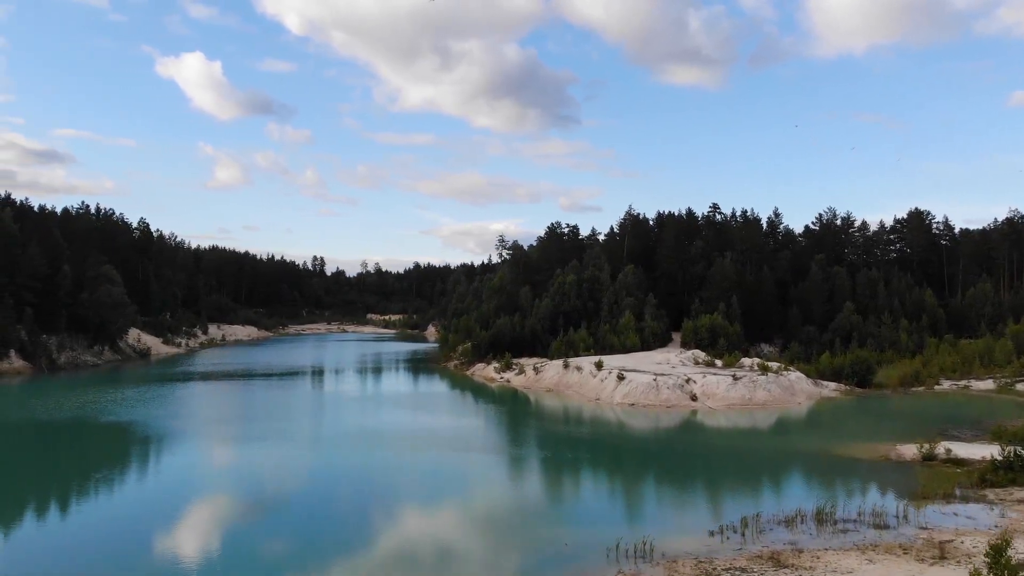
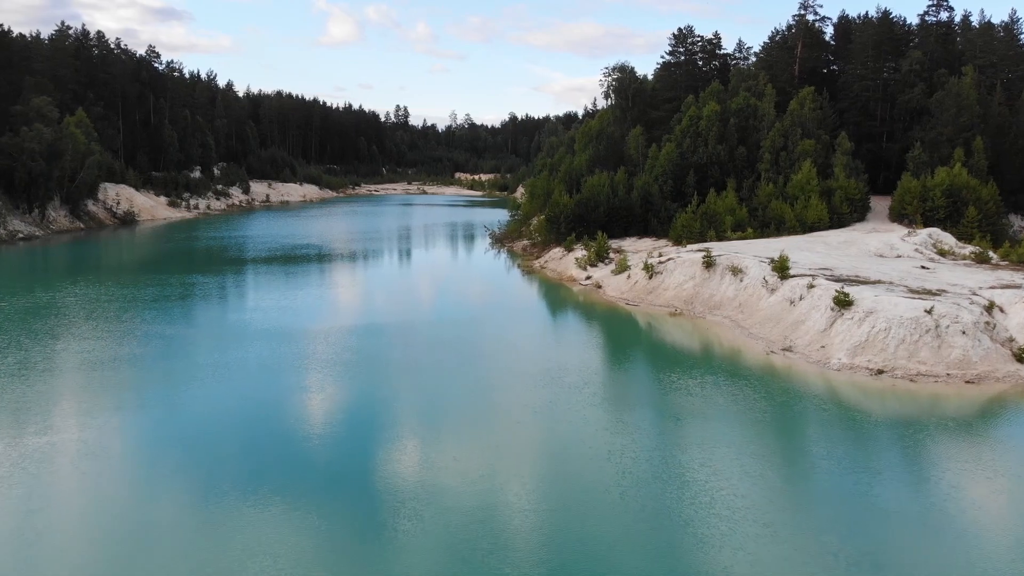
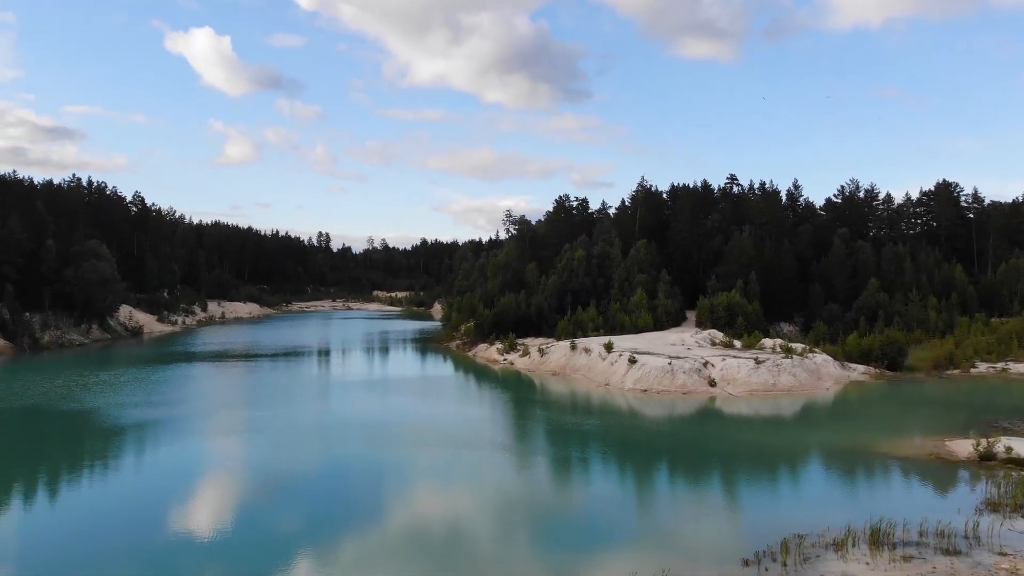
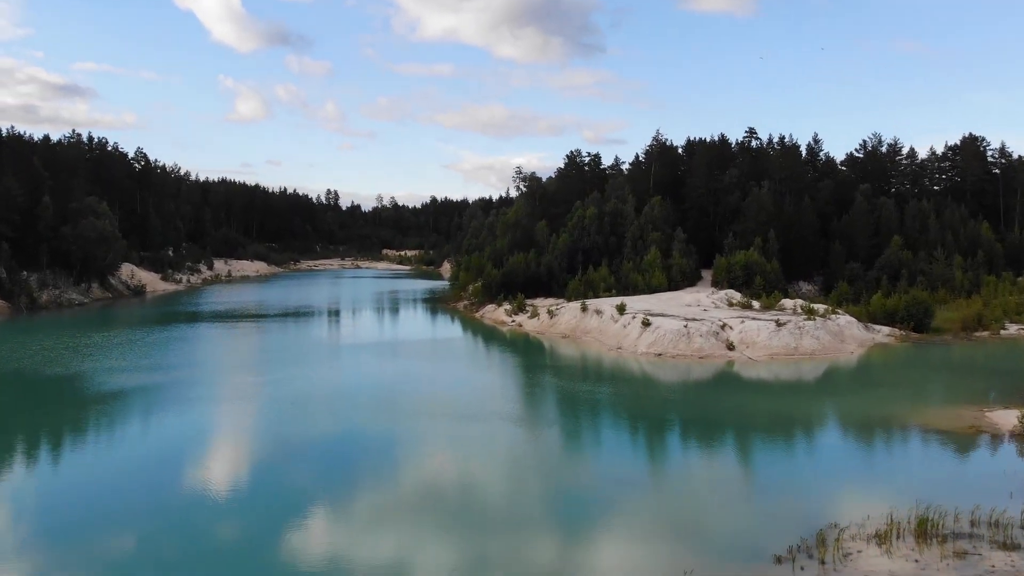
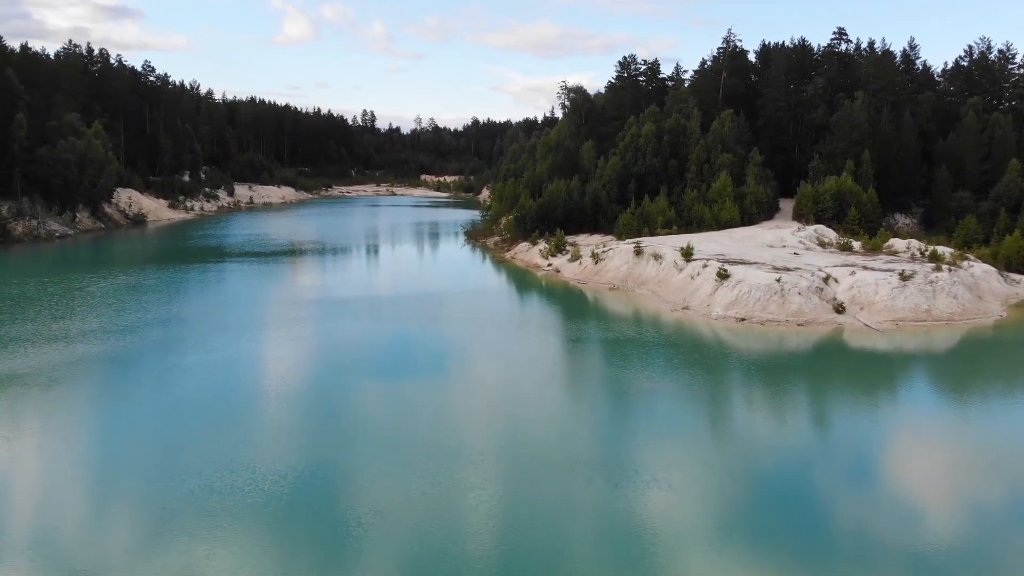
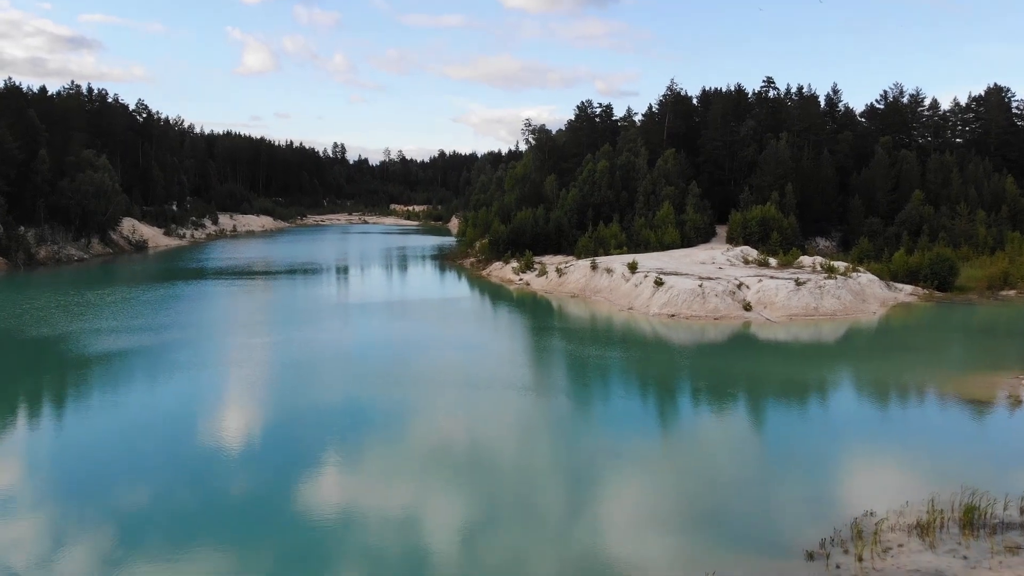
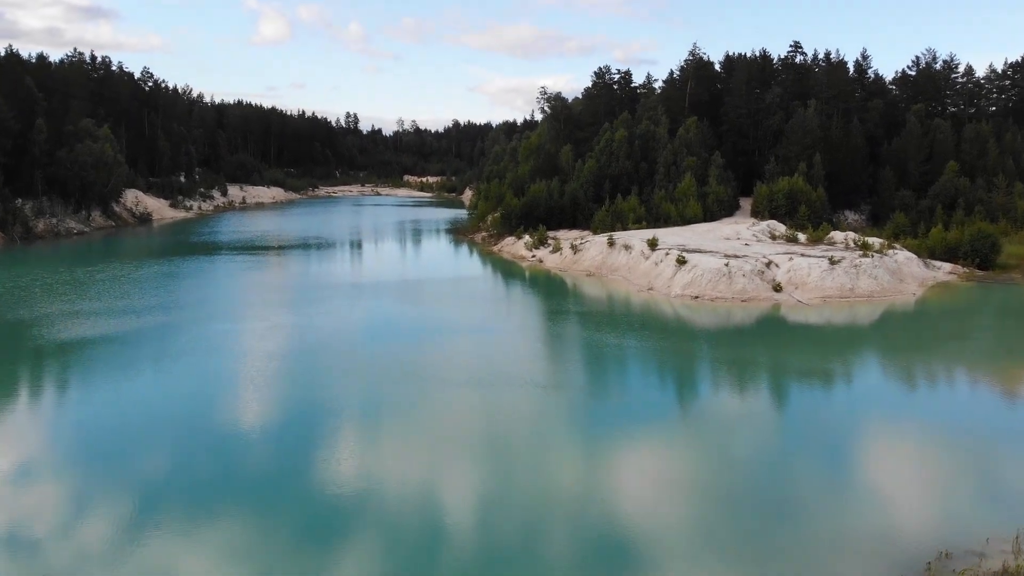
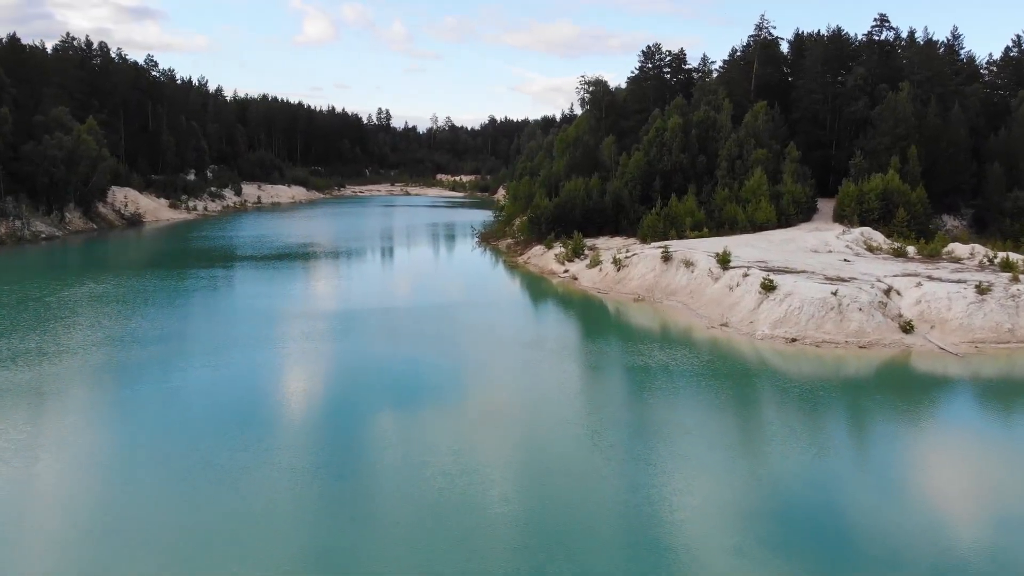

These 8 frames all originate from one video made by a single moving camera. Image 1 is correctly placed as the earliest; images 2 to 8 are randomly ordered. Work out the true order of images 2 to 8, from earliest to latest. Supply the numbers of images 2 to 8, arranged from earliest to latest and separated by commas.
3, 4, 6, 7, 5, 8, 2
